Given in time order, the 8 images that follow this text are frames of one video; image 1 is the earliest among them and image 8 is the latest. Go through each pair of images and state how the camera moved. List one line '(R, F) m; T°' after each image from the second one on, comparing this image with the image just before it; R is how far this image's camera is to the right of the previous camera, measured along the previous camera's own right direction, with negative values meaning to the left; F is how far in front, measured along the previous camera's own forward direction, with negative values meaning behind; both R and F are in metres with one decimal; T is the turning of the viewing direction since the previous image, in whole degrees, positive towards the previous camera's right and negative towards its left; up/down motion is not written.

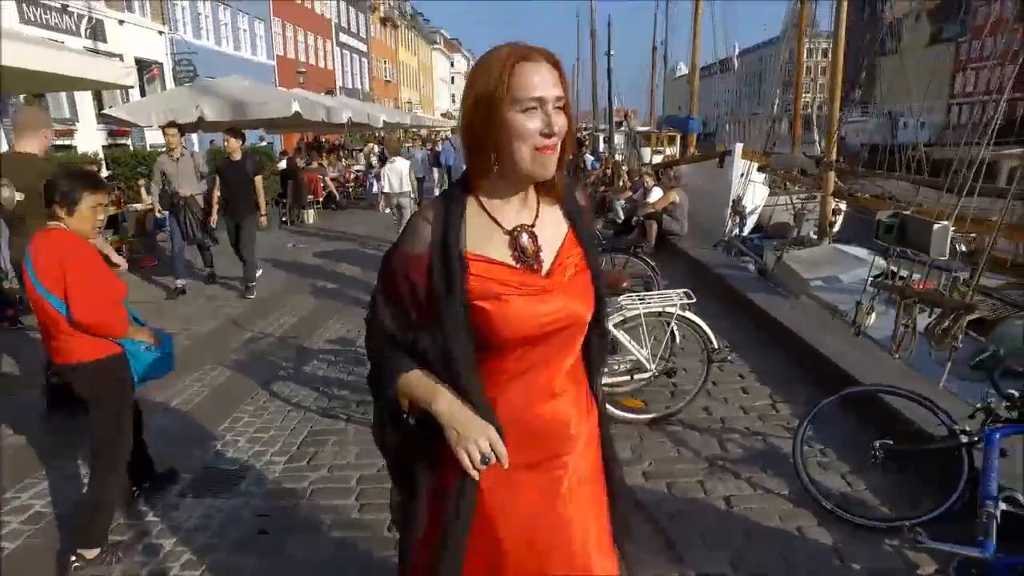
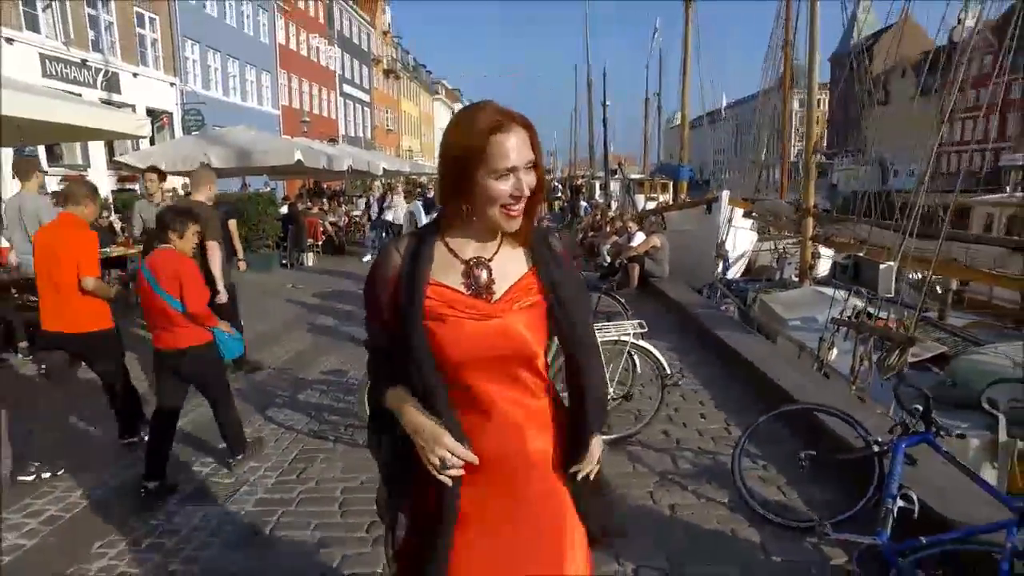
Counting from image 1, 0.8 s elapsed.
(+0.2, -0.5) m; 0°
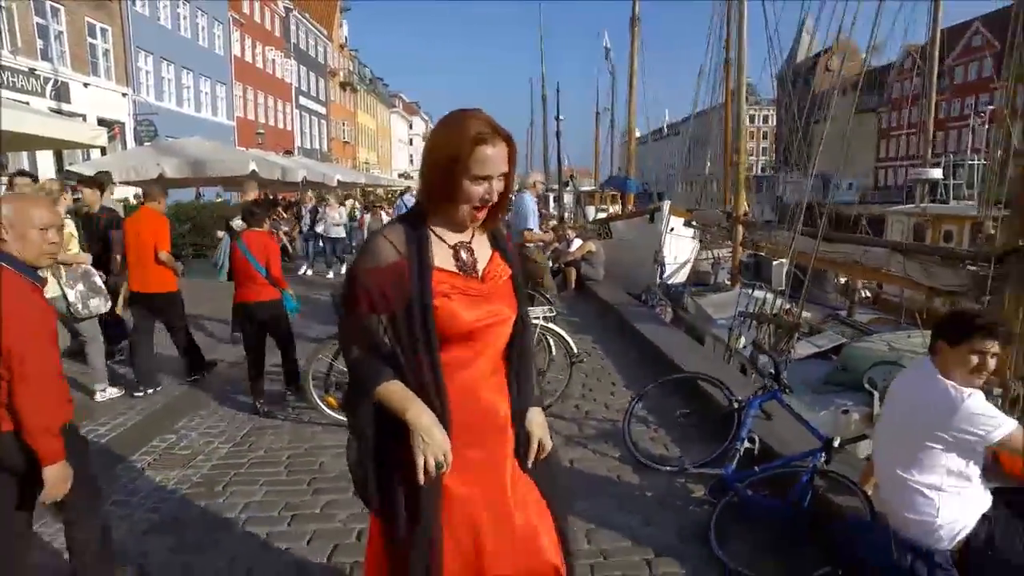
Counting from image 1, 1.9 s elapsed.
(+0.3, -0.7) m; +3°
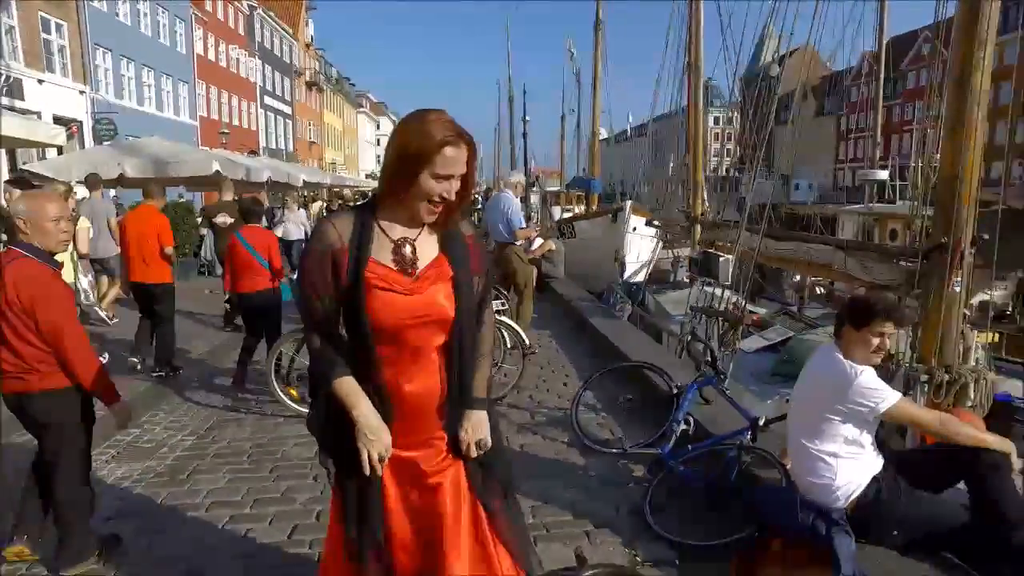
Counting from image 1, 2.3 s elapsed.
(+0.1, -0.3) m; +3°
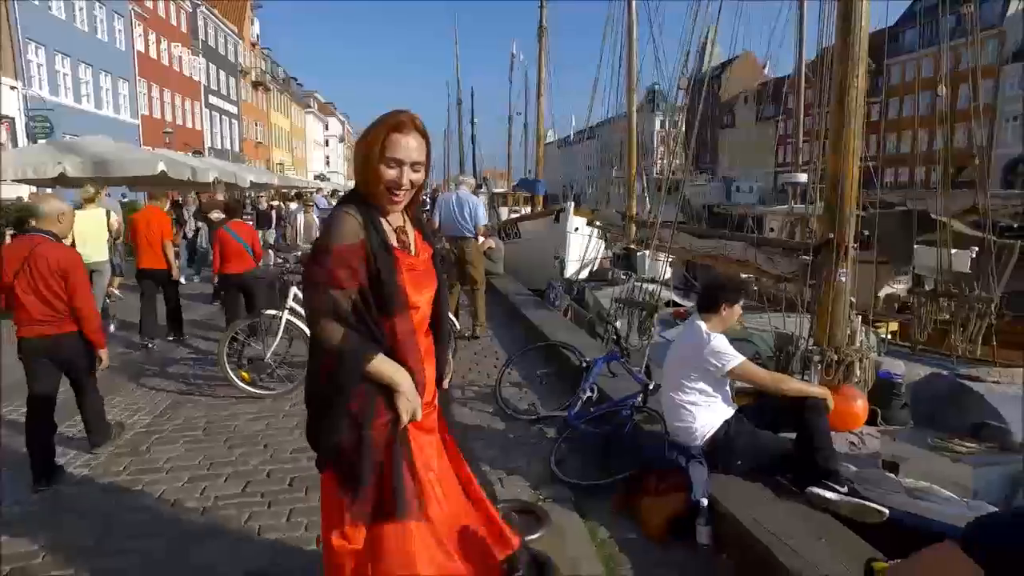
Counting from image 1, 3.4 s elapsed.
(+0.2, -0.7) m; +4°
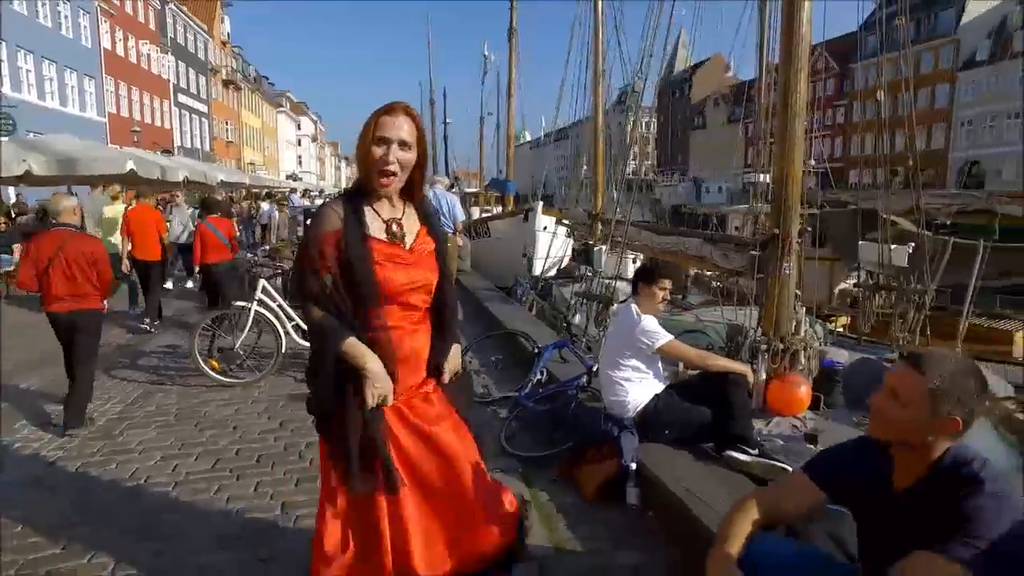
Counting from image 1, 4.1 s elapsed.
(+0.2, -0.4) m; +2°
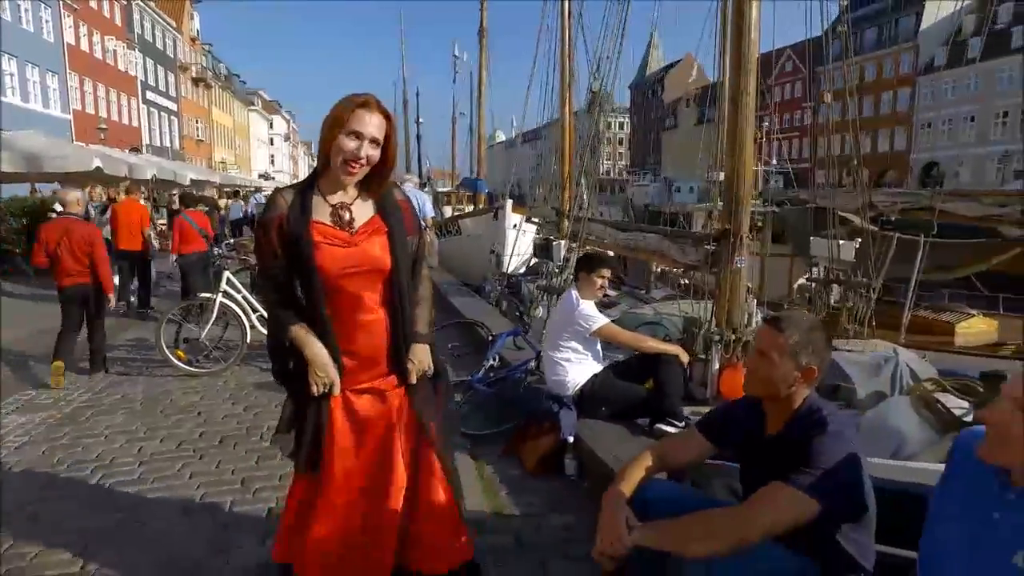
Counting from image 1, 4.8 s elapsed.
(+0.2, -0.3) m; +2°
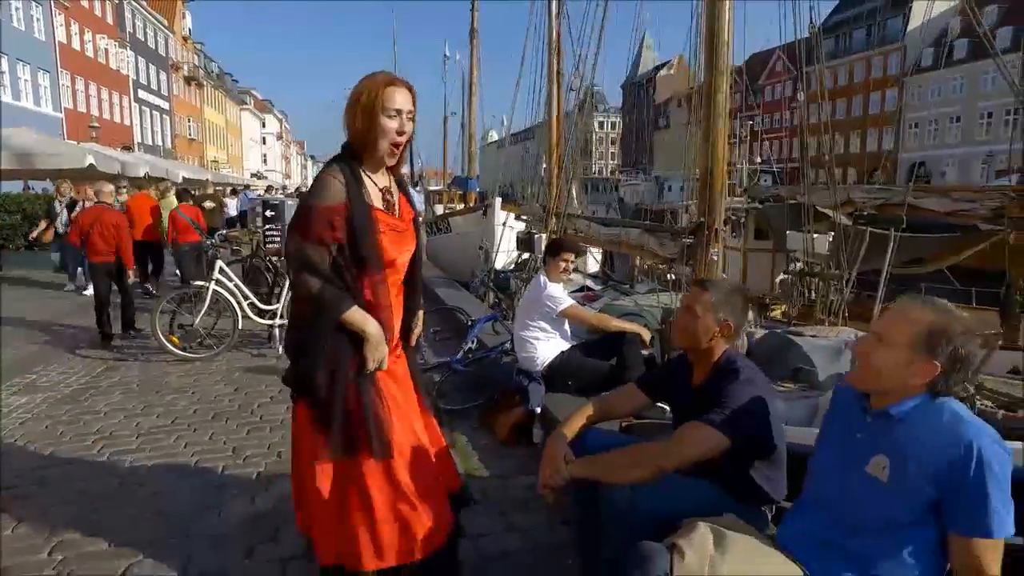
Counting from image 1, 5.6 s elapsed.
(+0.1, -0.3) m; +1°
